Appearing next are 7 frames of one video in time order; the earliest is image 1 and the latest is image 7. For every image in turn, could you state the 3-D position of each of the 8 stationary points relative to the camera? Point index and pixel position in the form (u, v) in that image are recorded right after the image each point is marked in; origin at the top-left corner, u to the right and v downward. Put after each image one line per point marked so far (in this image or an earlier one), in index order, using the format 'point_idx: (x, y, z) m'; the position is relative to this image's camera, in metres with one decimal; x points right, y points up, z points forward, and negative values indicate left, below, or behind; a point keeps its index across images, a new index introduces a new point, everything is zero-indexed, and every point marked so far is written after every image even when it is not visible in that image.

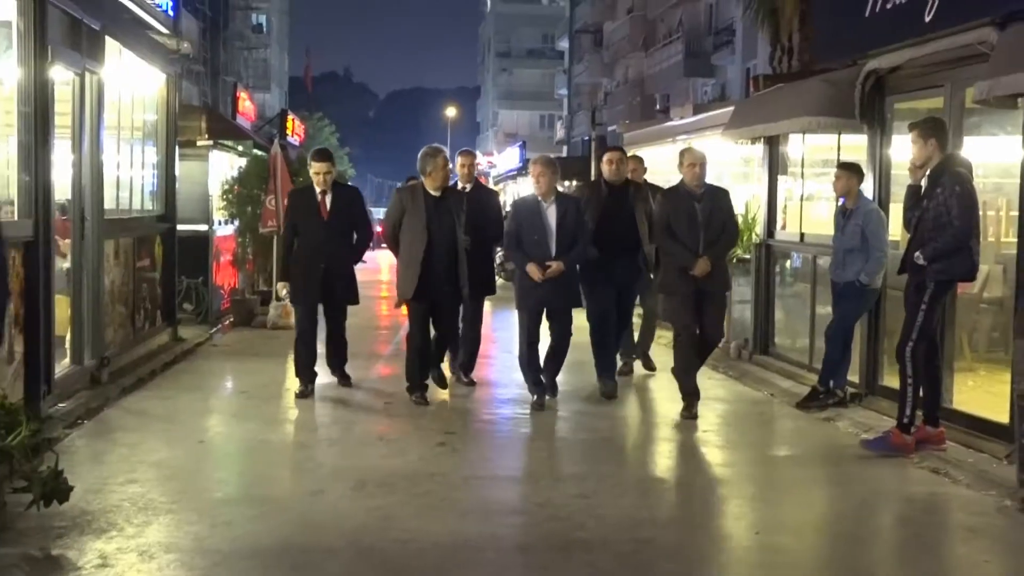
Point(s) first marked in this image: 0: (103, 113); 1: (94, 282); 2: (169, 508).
0: (-2.7, +1.1, +7.1) m
1: (-2.8, 0.0, +7.2) m
2: (-1.7, -1.1, +5.5) m
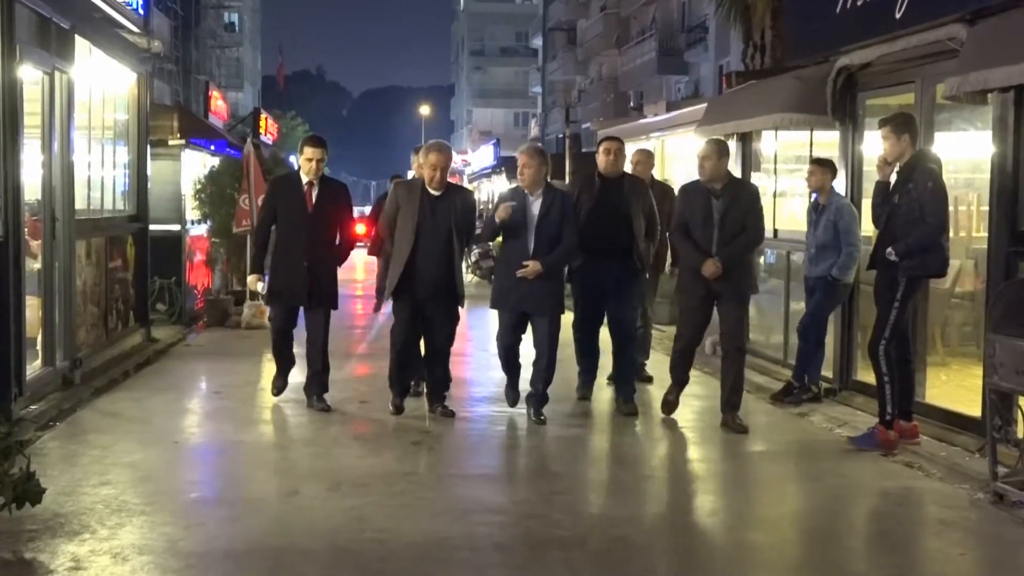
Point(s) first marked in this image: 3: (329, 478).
0: (-2.8, +1.1, +7.0) m
1: (-2.9, +0.1, +7.1) m
2: (-1.9, -1.1, +5.4) m
3: (-1.0, -1.0, +5.9) m
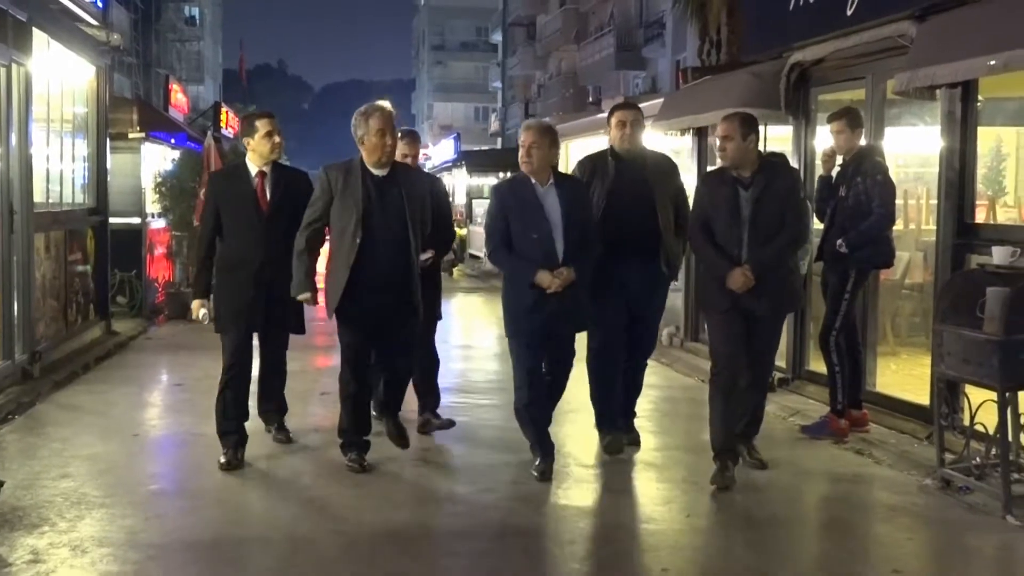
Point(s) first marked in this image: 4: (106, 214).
0: (-3.1, +1.2, +7.0) m
1: (-3.2, +0.1, +7.1) m
2: (-2.1, -1.1, +5.4) m
3: (-1.2, -1.0, +6.0) m
4: (-3.3, +0.7, +9.1) m
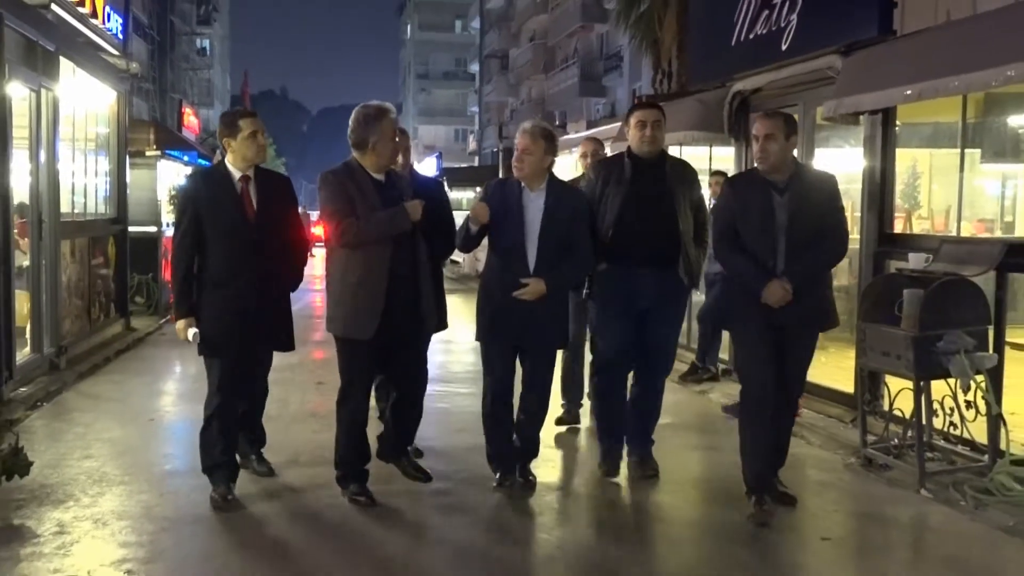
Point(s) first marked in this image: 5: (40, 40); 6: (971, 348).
0: (-3.3, +1.2, +7.7) m
1: (-3.3, +0.1, +7.8) m
2: (-2.2, -1.1, +6.1) m
3: (-1.4, -1.0, +6.7) m
4: (-3.5, +0.6, +9.8) m
5: (-3.2, +1.7, +7.3) m
6: (+2.5, -0.3, +5.9) m
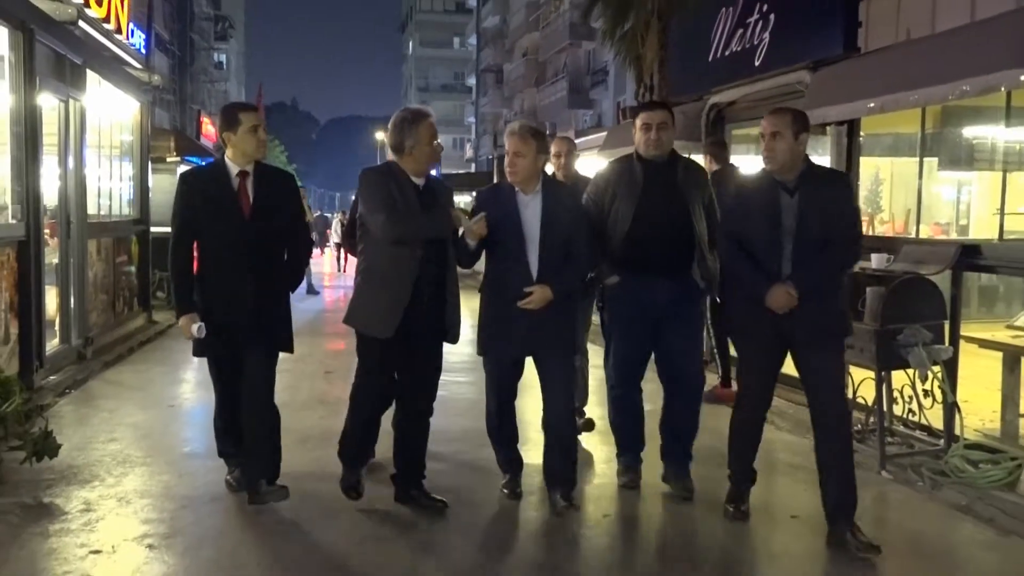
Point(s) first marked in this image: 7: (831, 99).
0: (-3.3, +1.2, +8.3) m
1: (-3.4, +0.1, +8.4) m
2: (-2.3, -1.1, +6.7) m
3: (-1.4, -1.0, +7.2) m
4: (-3.6, +0.6, +10.3) m
5: (-3.2, +1.7, +7.8) m
6: (+2.5, -0.3, +6.4) m
7: (+2.0, +1.2, +6.8) m
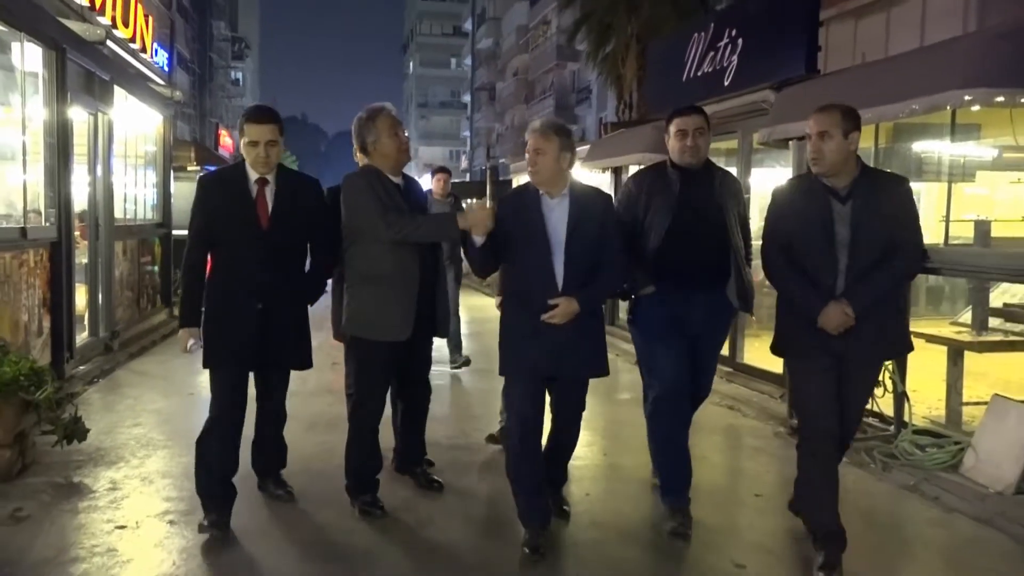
0: (-3.4, +1.2, +8.9) m
1: (-3.4, +0.1, +9.0) m
2: (-2.4, -1.1, +7.3) m
3: (-1.5, -1.0, +7.9) m
4: (-3.6, +0.6, +11.0) m
5: (-3.3, +1.7, +8.5) m
6: (+2.4, -0.3, +7.1) m
7: (+1.9, +1.2, +7.5) m
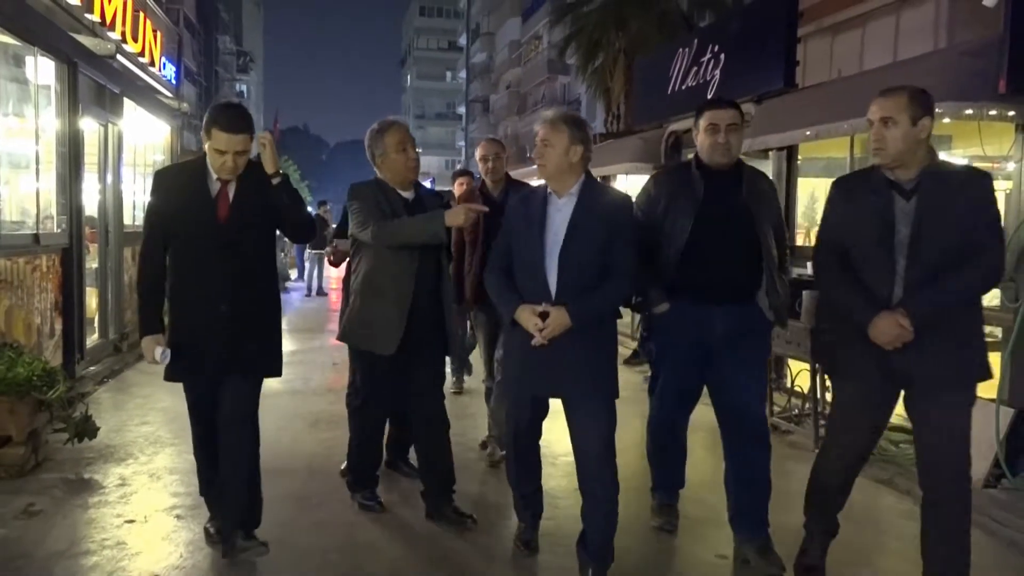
0: (-3.4, +1.2, +9.3) m
1: (-3.5, +0.1, +9.3) m
2: (-2.4, -1.1, +7.7) m
3: (-1.5, -1.0, +8.2) m
4: (-3.7, +0.6, +11.3) m
5: (-3.3, +1.7, +8.8) m
6: (+2.4, -0.3, +7.4) m
7: (+1.9, +1.2, +7.9) m
